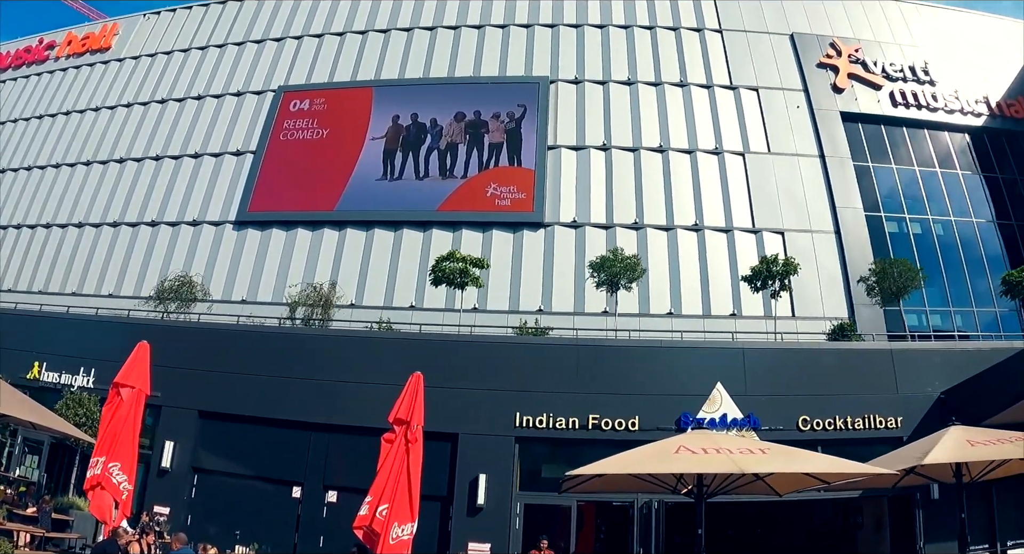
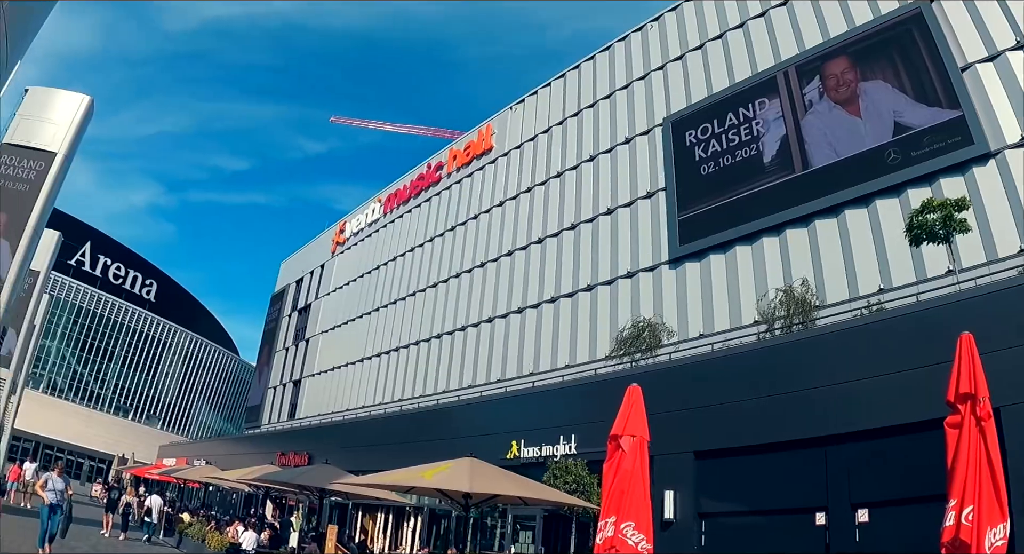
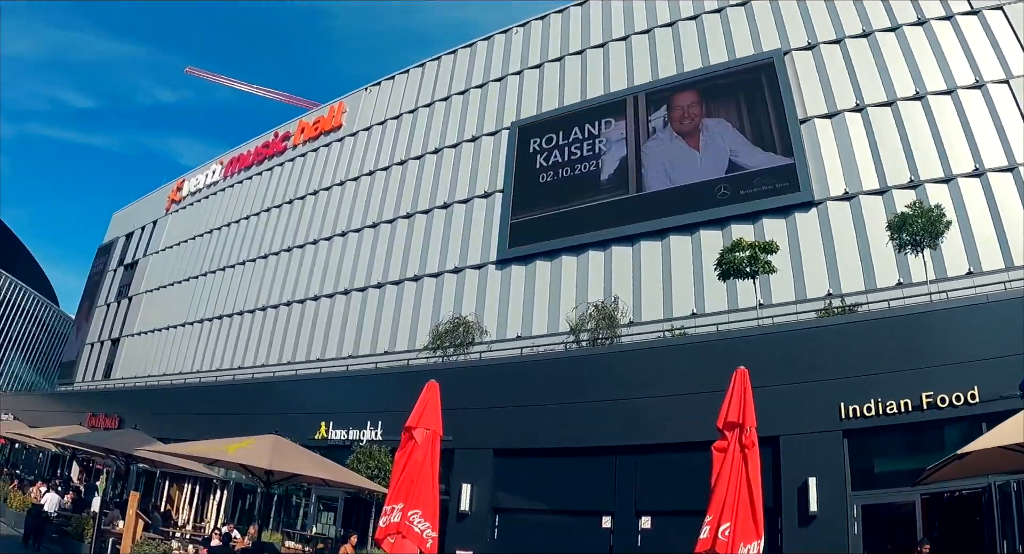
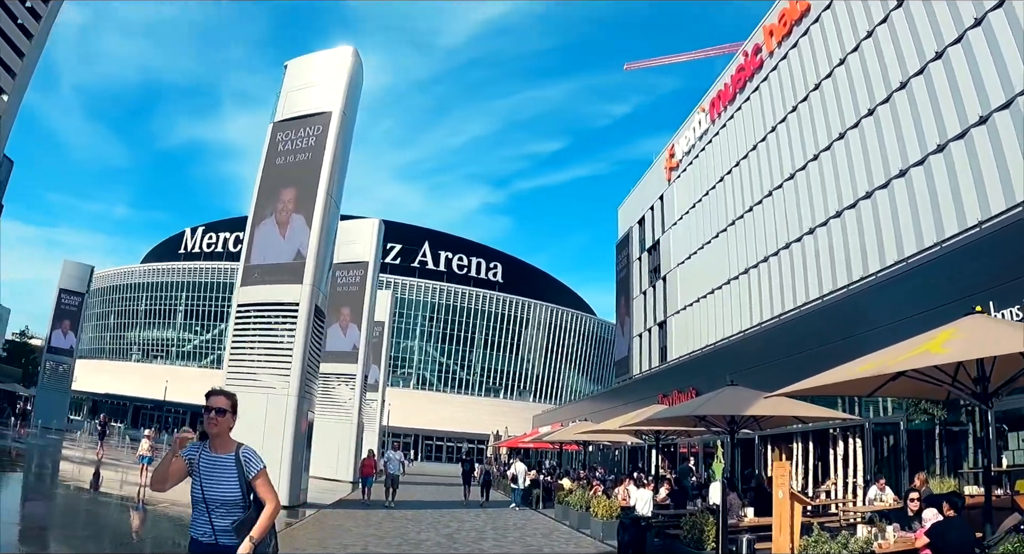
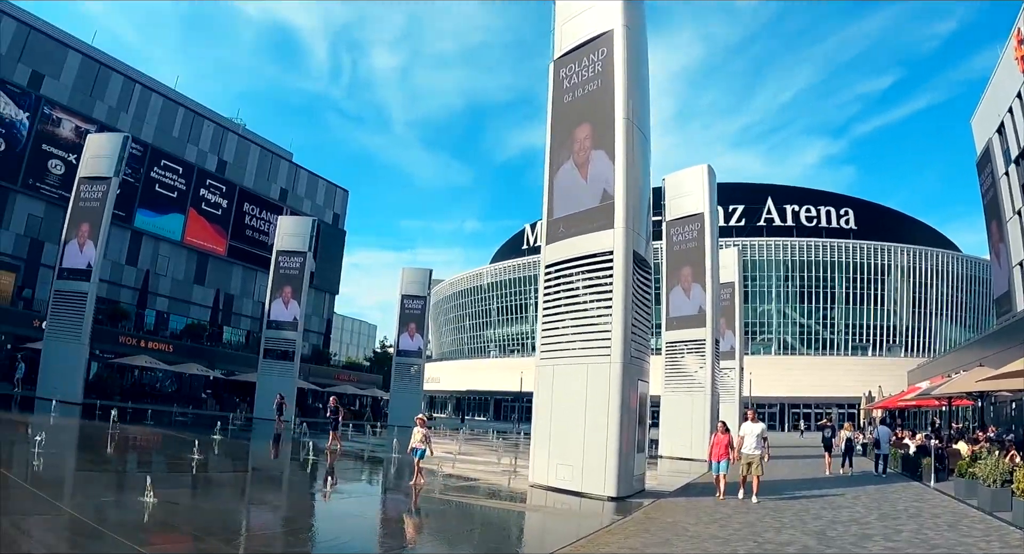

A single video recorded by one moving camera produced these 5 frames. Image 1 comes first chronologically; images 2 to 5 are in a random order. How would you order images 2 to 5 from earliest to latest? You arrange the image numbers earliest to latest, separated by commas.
3, 2, 4, 5
